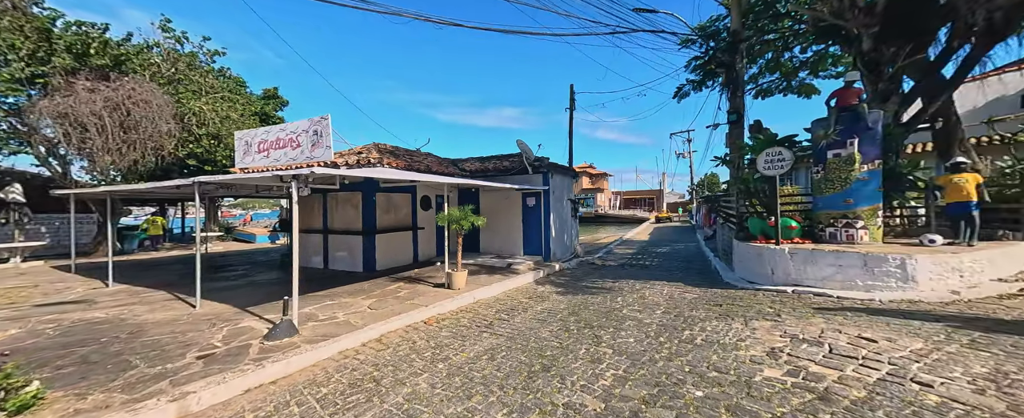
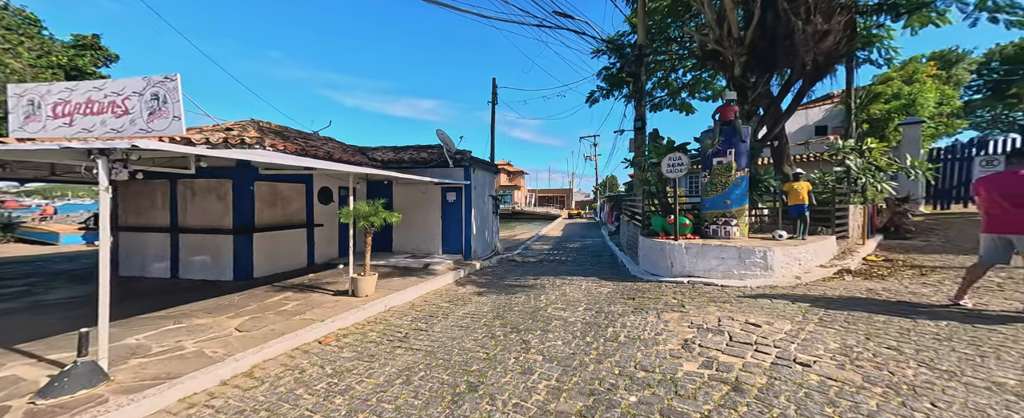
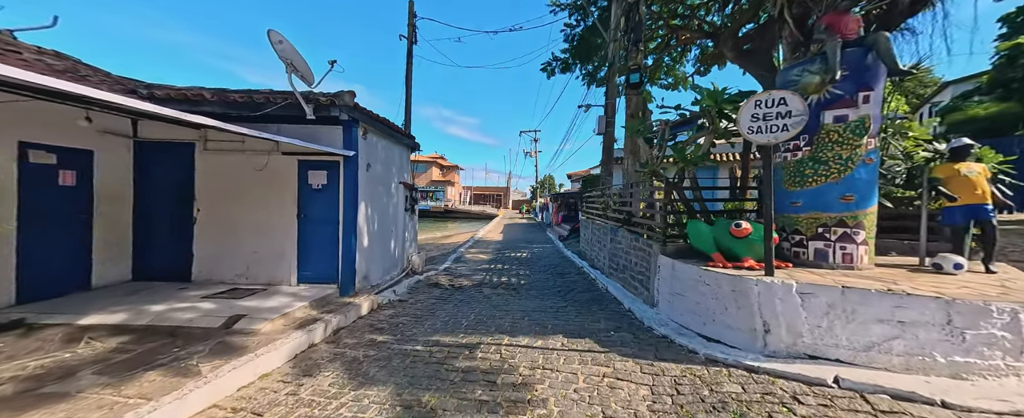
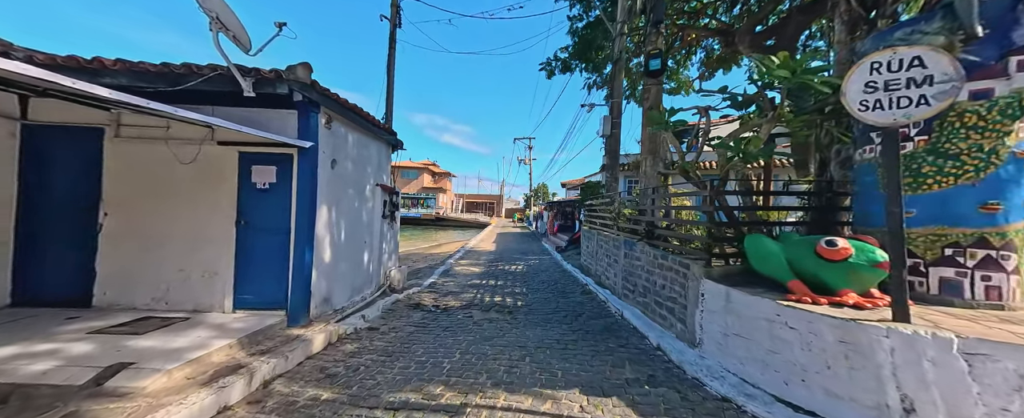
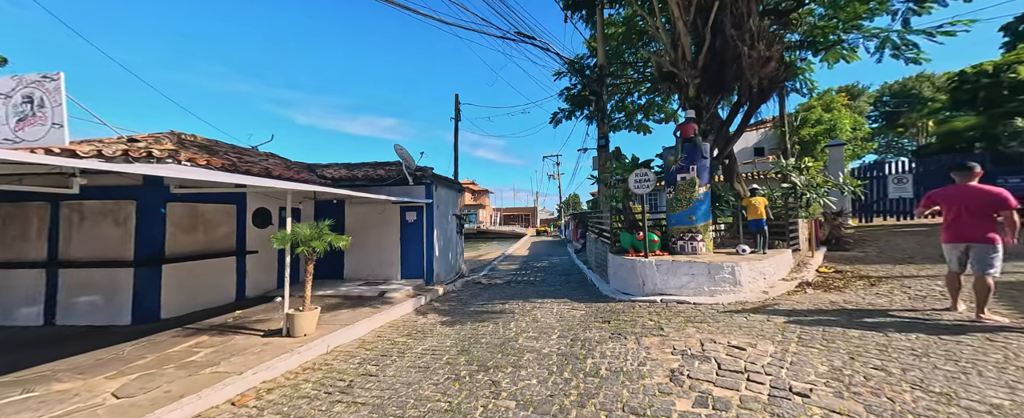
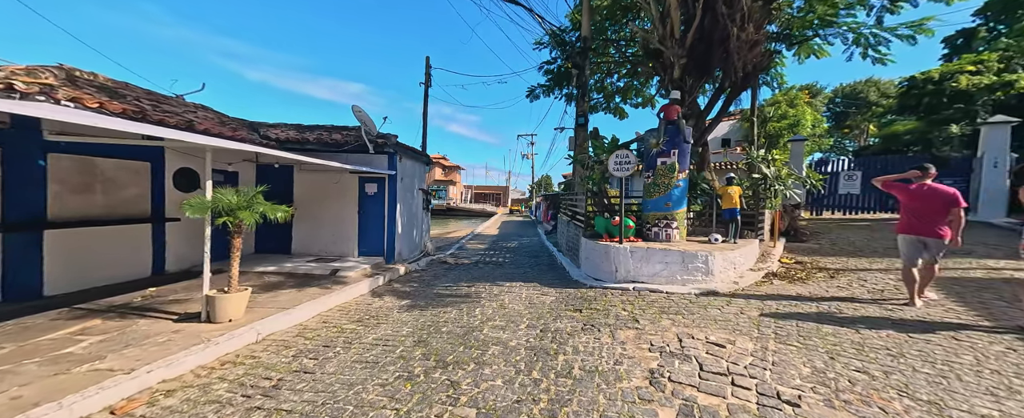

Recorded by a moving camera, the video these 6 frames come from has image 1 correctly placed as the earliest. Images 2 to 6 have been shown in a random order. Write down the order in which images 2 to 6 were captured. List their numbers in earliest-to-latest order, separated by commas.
2, 5, 6, 3, 4
